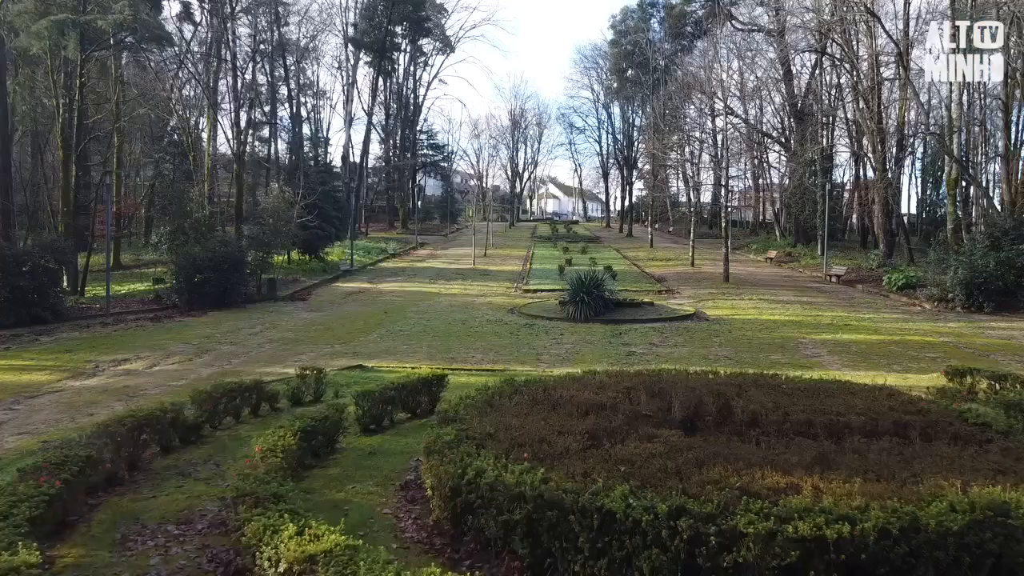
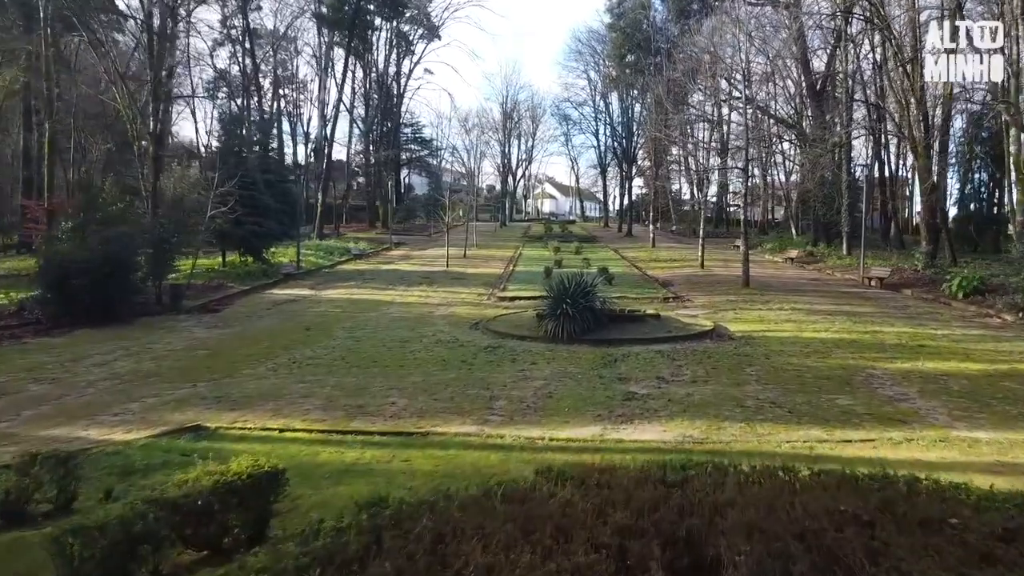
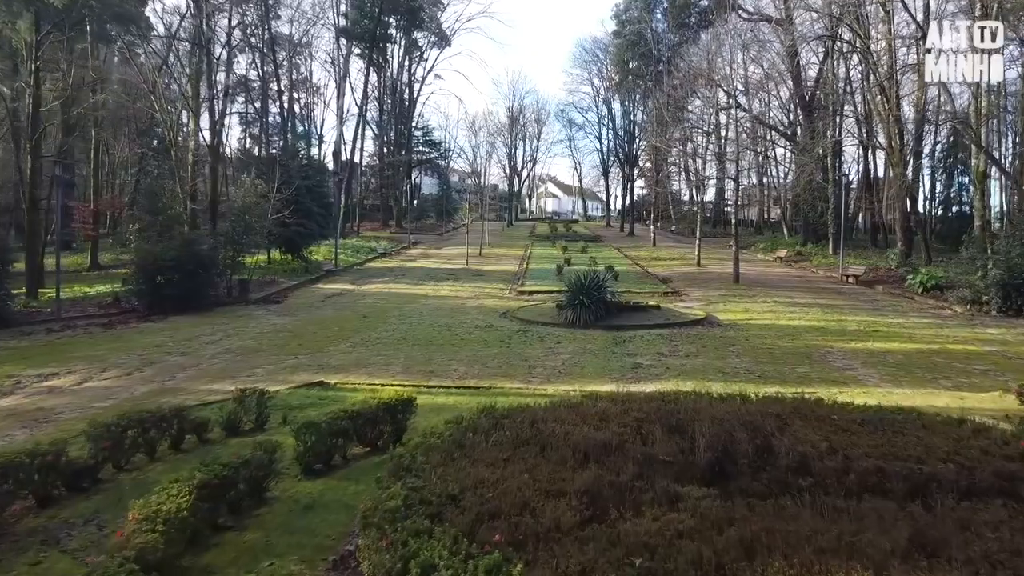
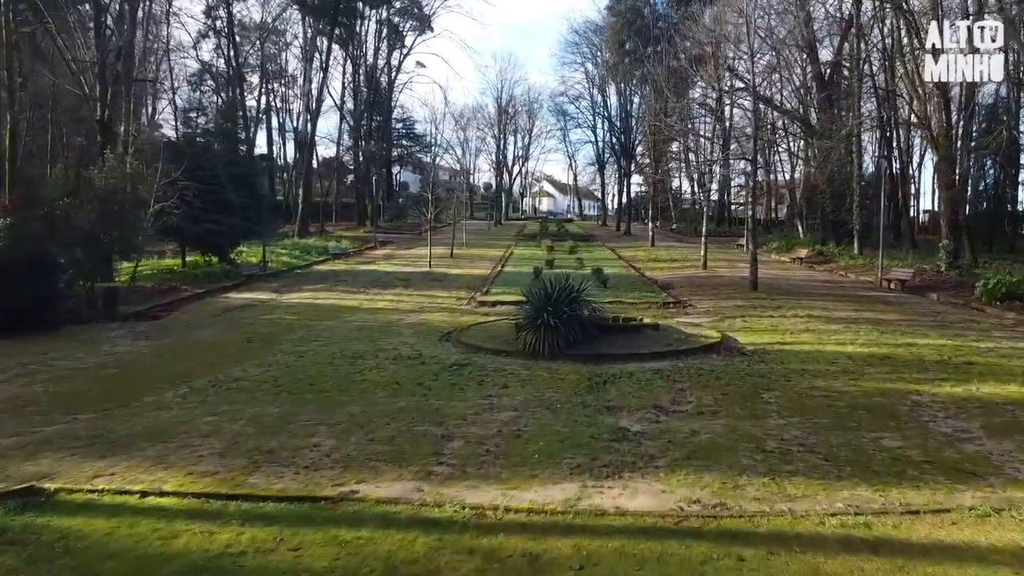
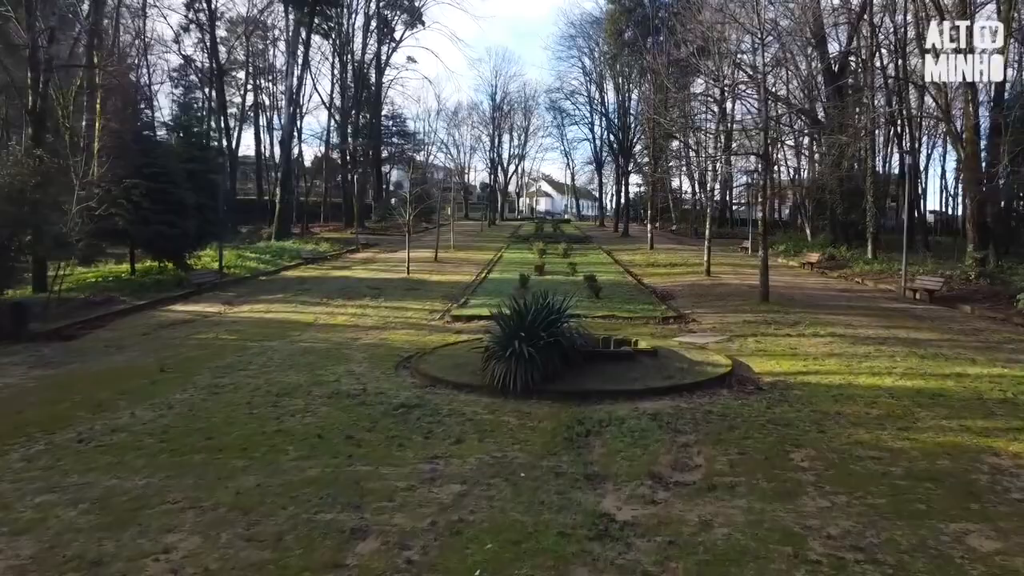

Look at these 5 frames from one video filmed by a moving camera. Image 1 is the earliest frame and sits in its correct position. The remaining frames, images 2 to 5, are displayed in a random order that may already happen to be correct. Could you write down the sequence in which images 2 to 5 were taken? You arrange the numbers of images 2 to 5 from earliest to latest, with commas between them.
3, 2, 4, 5
